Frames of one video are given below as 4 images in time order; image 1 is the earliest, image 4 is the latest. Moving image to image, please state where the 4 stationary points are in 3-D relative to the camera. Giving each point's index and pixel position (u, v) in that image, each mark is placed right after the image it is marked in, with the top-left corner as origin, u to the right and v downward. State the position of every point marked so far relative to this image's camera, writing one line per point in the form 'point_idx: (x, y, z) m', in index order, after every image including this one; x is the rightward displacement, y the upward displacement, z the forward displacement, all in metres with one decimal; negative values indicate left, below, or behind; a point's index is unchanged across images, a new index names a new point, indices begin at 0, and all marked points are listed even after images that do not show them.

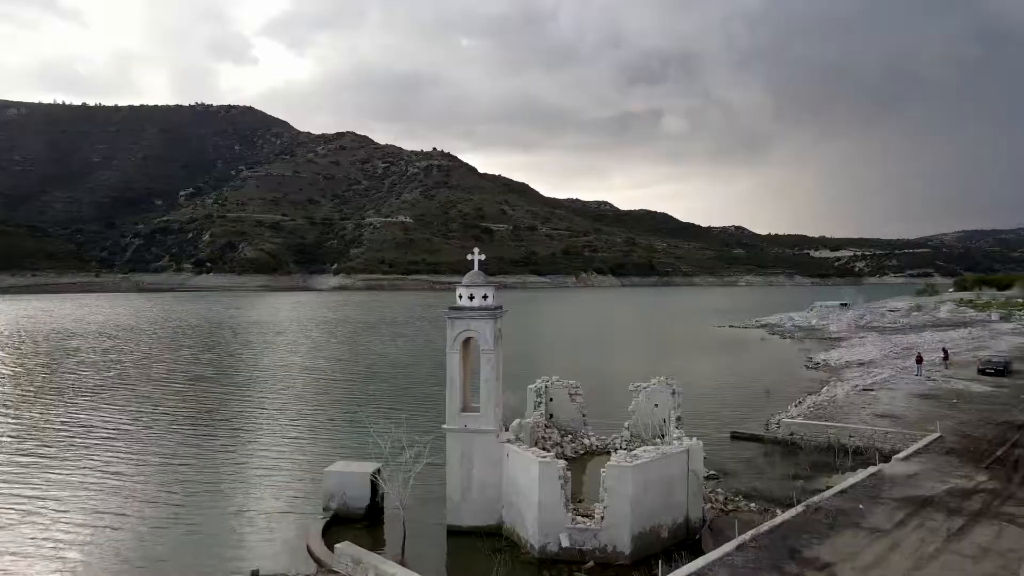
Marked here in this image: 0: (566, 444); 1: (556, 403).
0: (+1.4, -4.3, +18.9) m
1: (+1.2, -3.2, +19.6) m
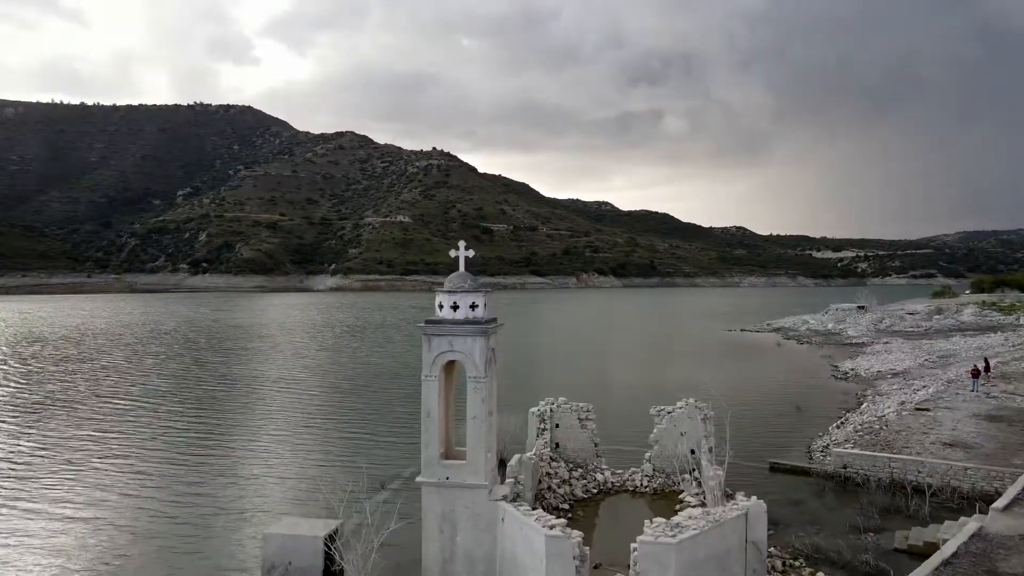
0: (+1.4, -4.4, +15.7) m
1: (+1.2, -3.3, +16.4) m
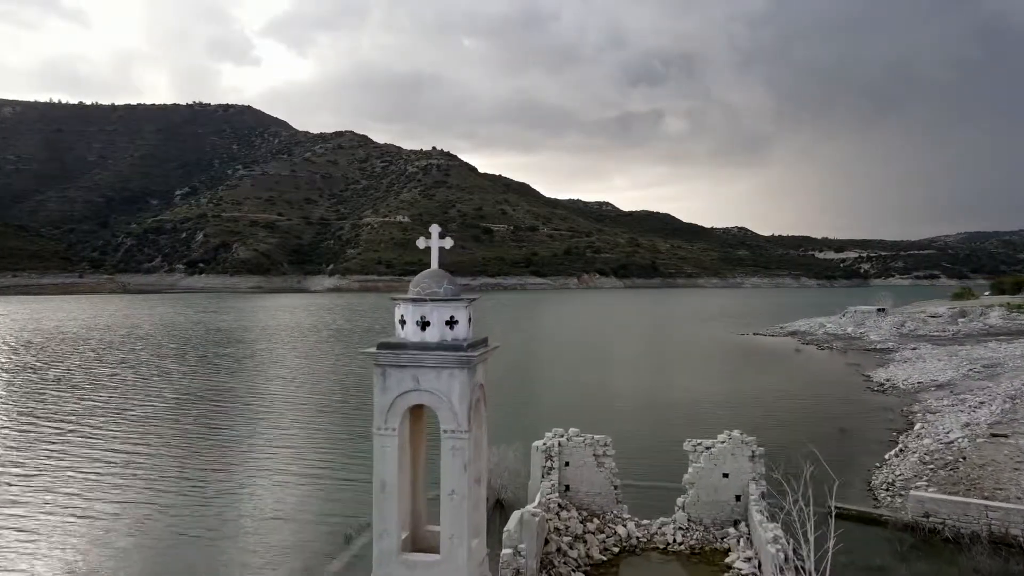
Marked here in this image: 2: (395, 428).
0: (+1.4, -4.4, +12.4) m
1: (+1.2, -3.4, +13.1) m
2: (-1.1, -1.3, +6.6) m
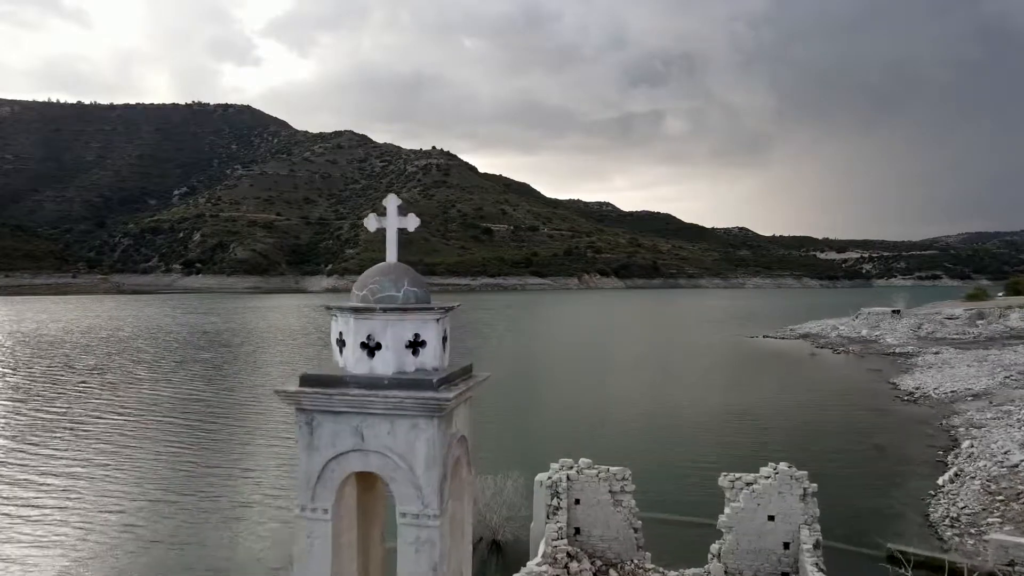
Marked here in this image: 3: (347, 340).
0: (+1.3, -4.5, +10.1) m
1: (+1.1, -3.4, +10.8) m
2: (-1.1, -1.3, +4.3) m
3: (-1.0, -0.3, +4.3) m
